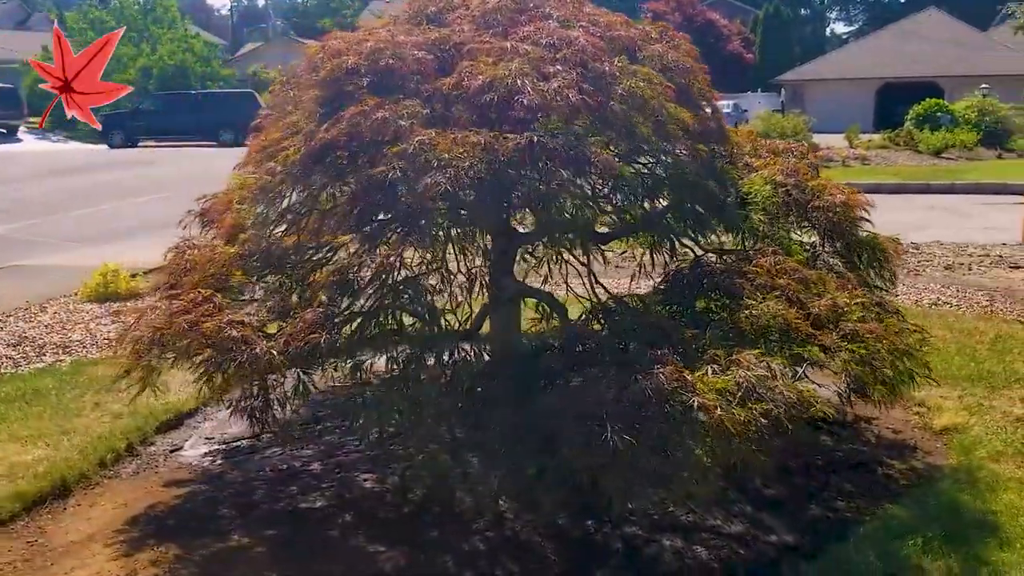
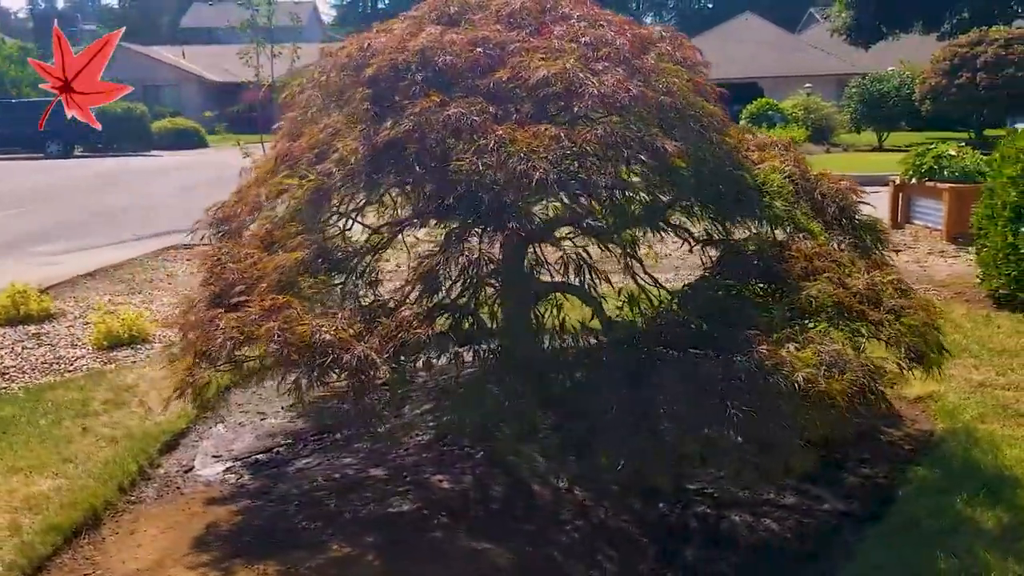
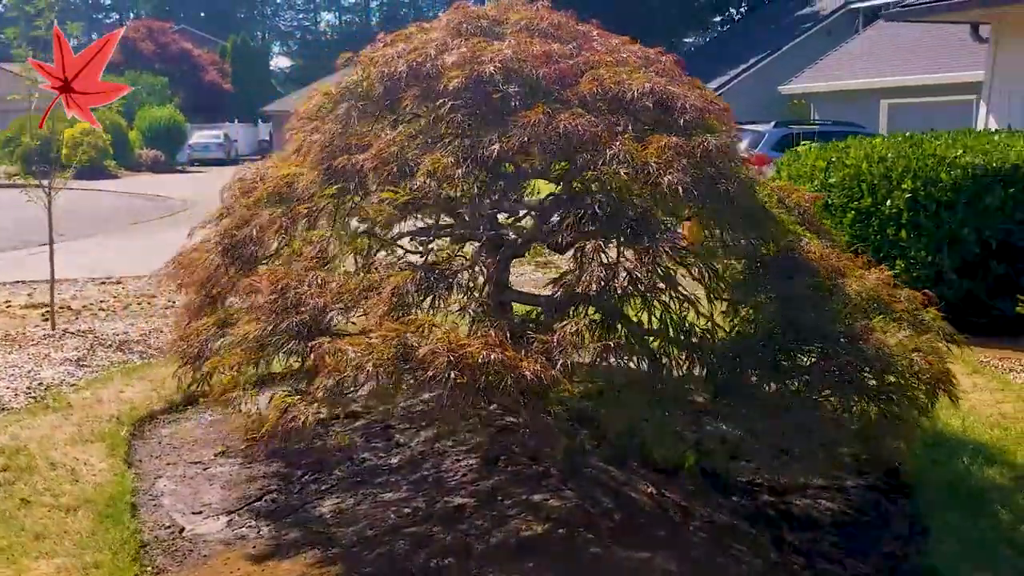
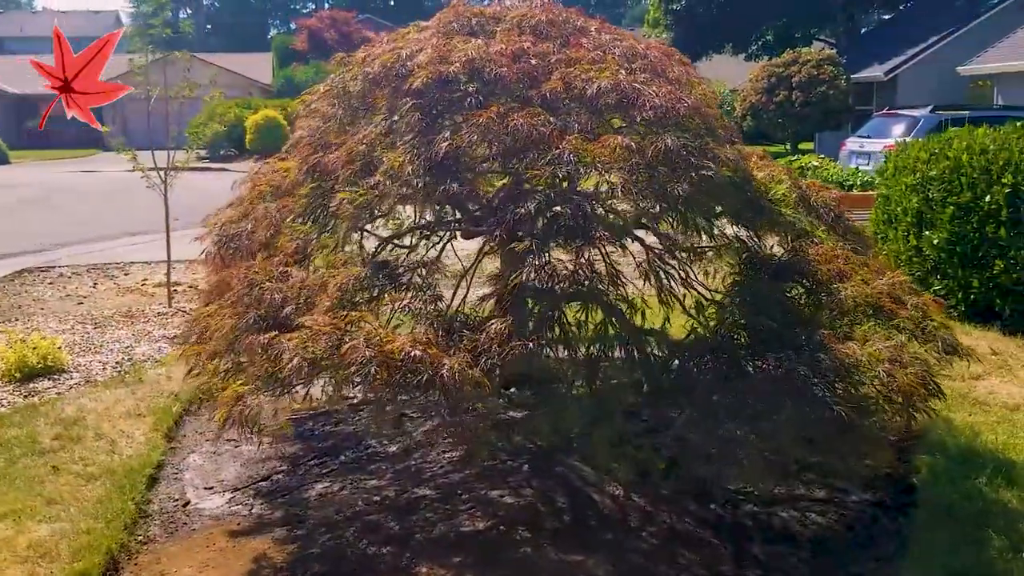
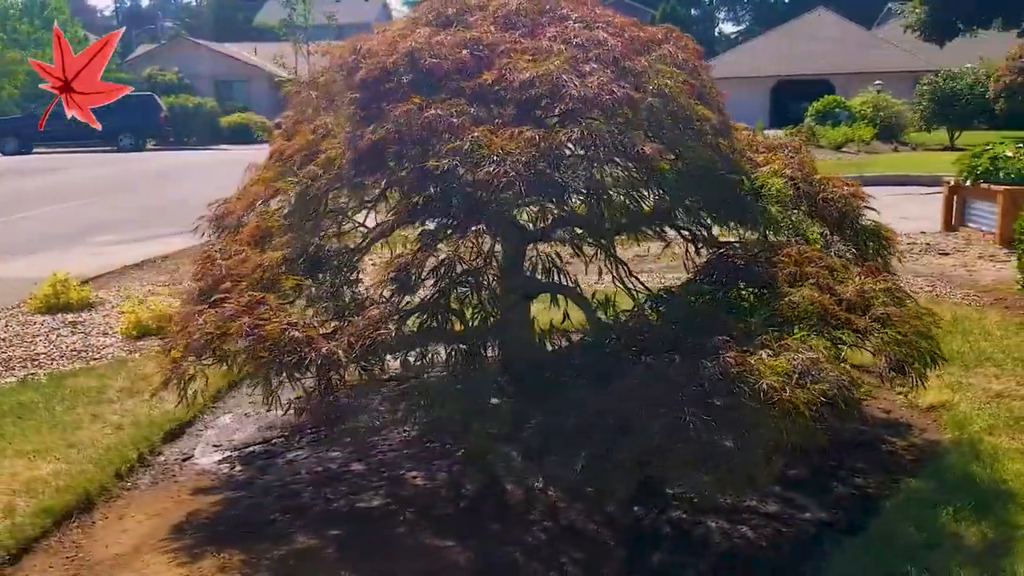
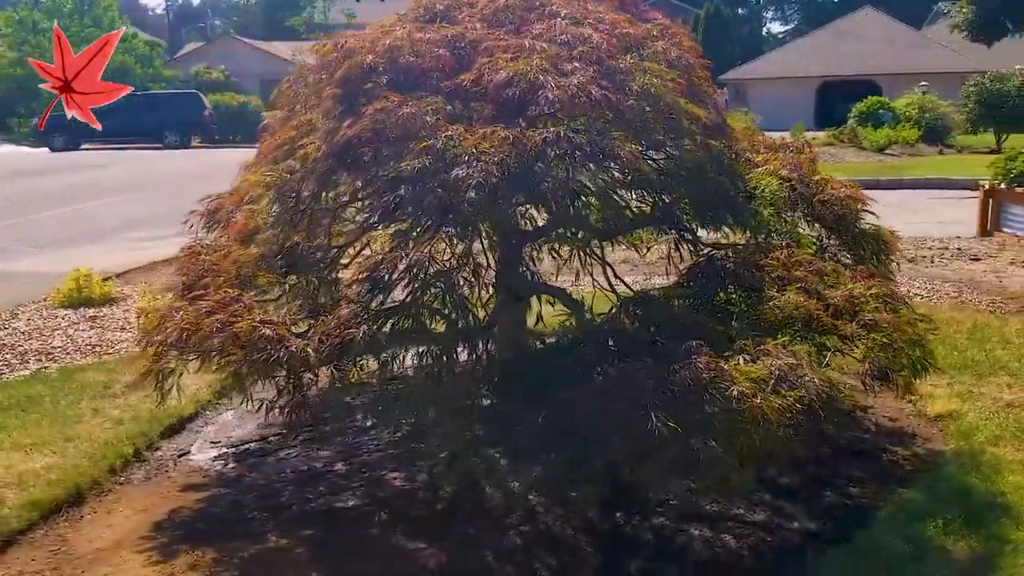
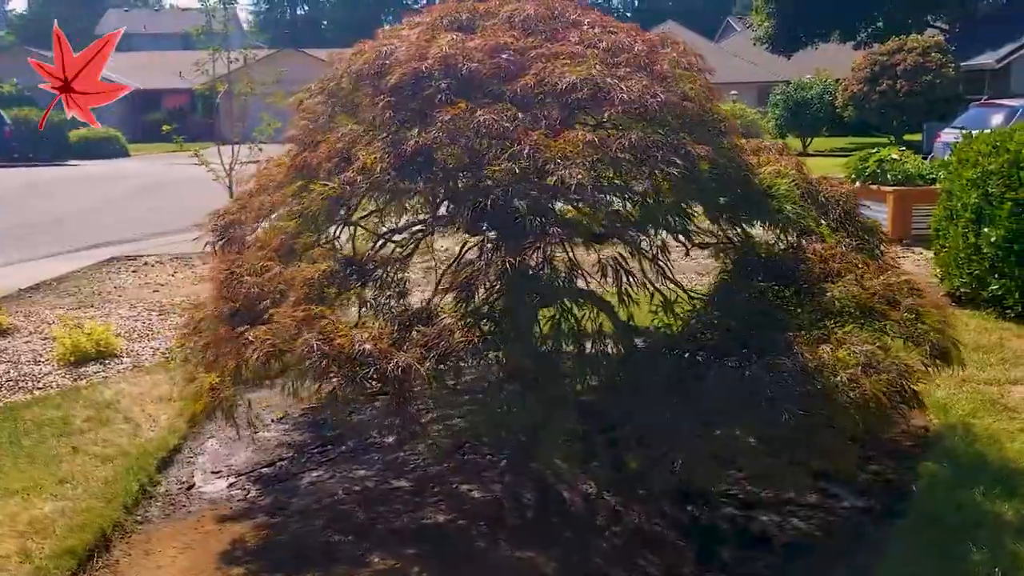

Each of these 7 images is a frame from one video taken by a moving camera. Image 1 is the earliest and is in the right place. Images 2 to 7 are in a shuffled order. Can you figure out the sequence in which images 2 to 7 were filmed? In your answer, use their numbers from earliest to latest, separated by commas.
6, 5, 2, 7, 4, 3
